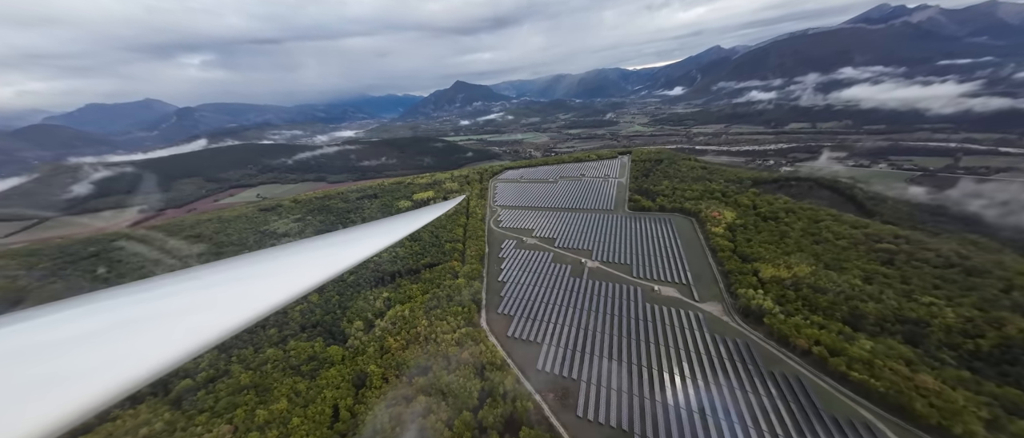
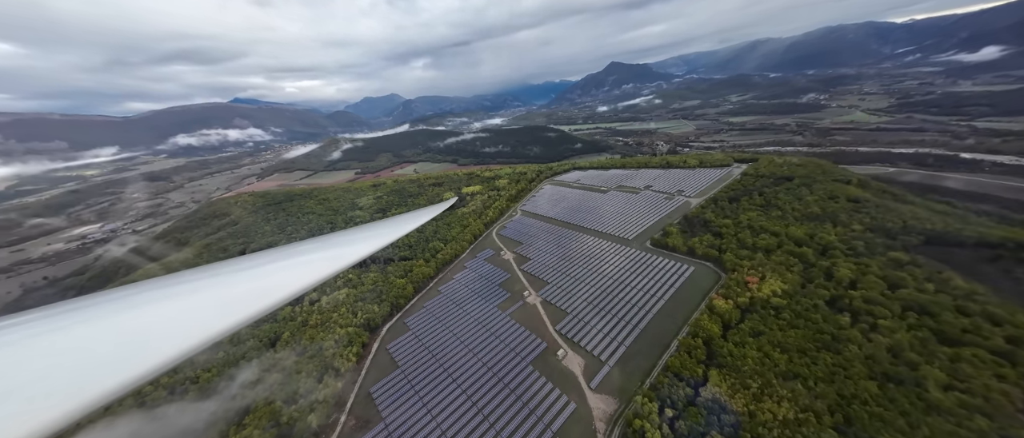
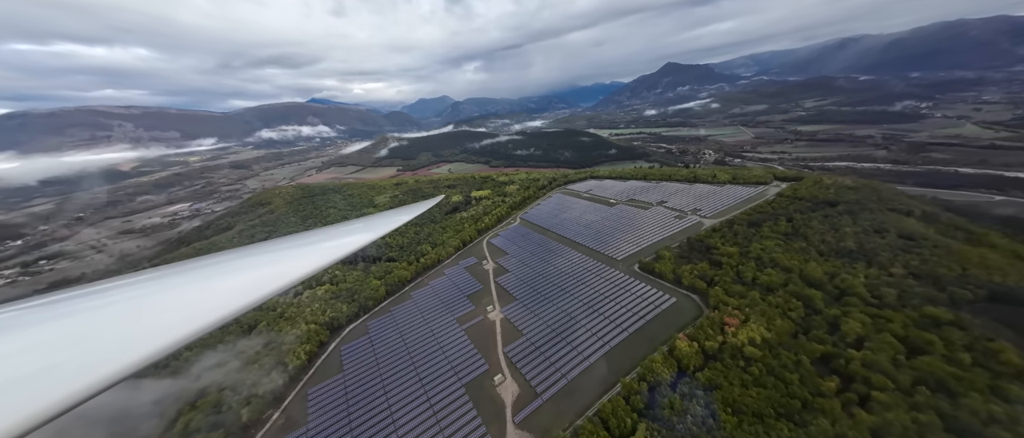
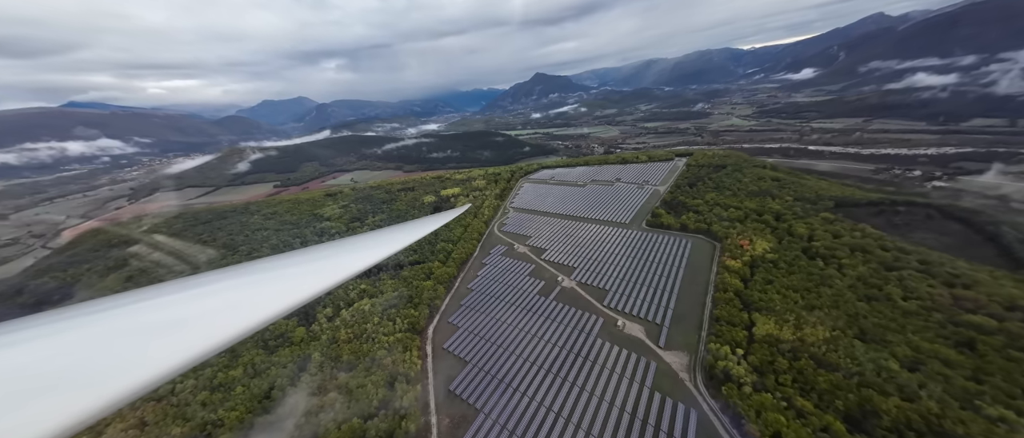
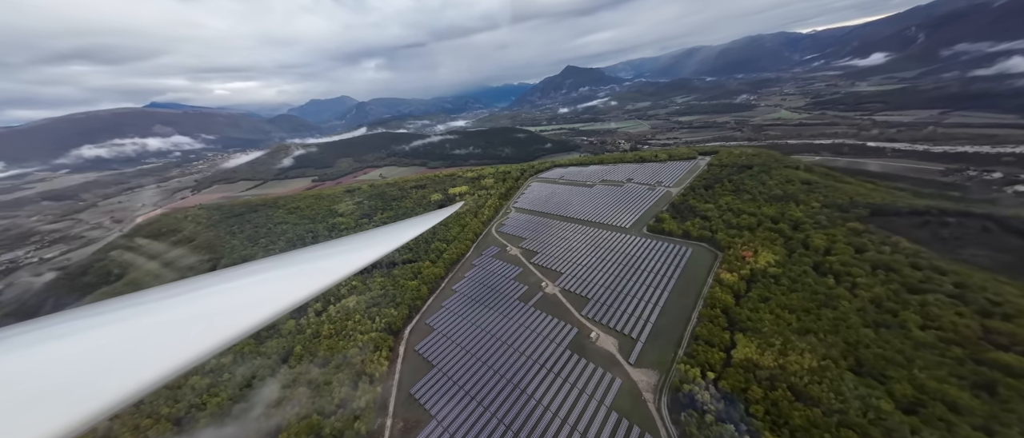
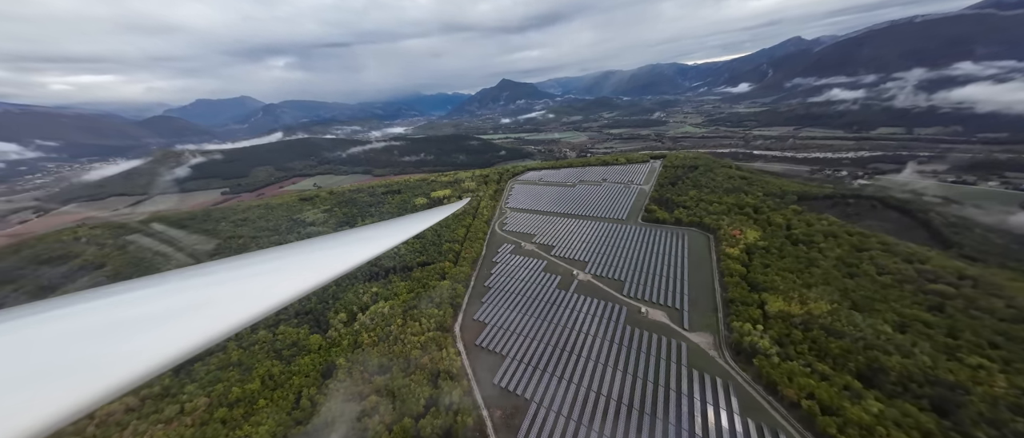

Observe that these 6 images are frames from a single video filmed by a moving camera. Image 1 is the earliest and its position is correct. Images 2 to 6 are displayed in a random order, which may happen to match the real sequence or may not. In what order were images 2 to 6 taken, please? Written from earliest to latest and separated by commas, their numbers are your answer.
6, 4, 5, 2, 3
